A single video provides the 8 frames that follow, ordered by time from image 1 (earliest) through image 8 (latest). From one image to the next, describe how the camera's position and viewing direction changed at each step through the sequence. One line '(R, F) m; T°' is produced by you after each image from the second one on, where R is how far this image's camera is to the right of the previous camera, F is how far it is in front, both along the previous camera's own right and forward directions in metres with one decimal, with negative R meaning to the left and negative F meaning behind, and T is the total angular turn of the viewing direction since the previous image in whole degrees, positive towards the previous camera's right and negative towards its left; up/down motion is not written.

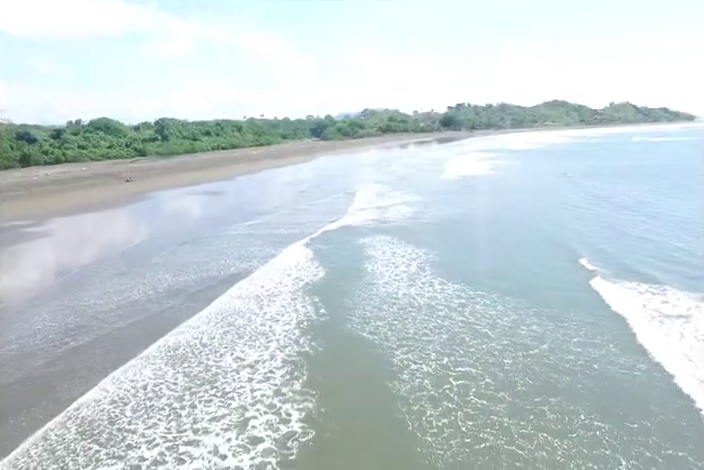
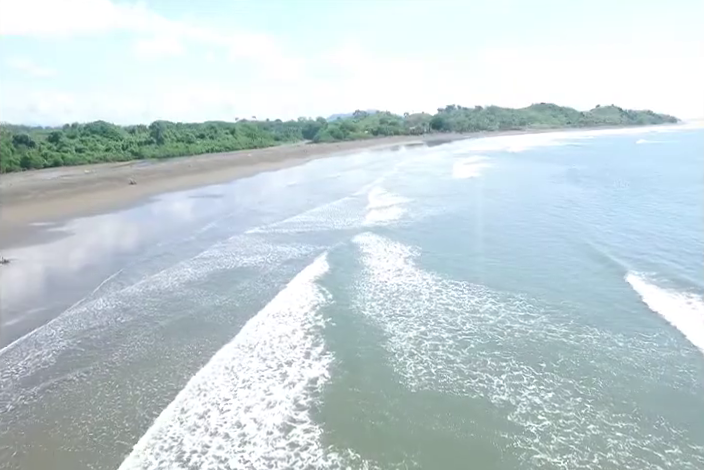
(-0.2, -2.3) m; +1°
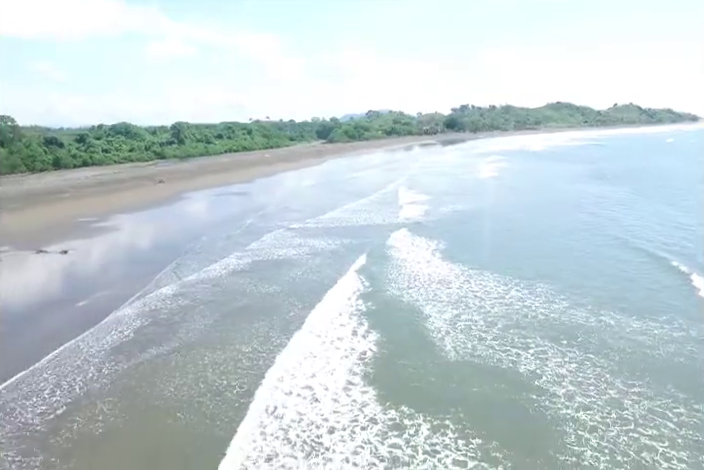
(-0.6, -1.1) m; -2°
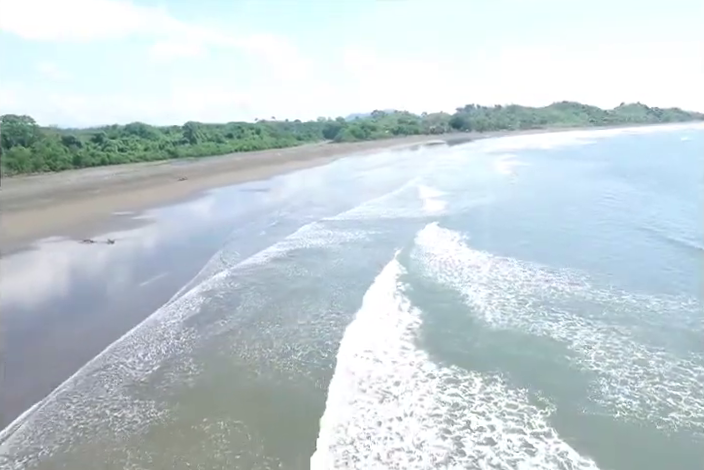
(-0.9, -1.0) m; -1°
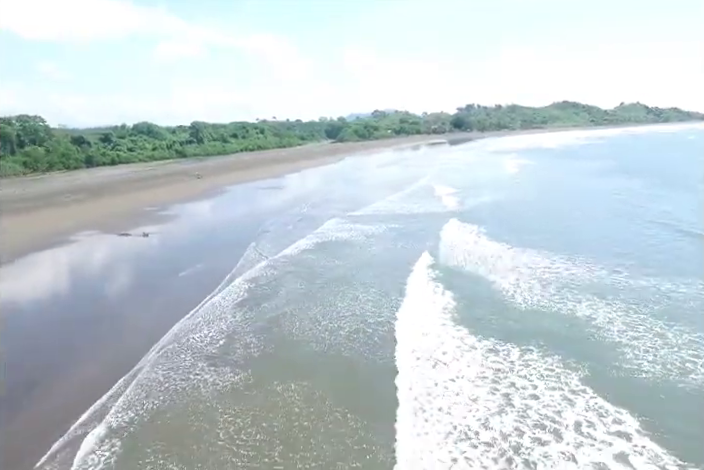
(-0.9, -0.9) m; 0°
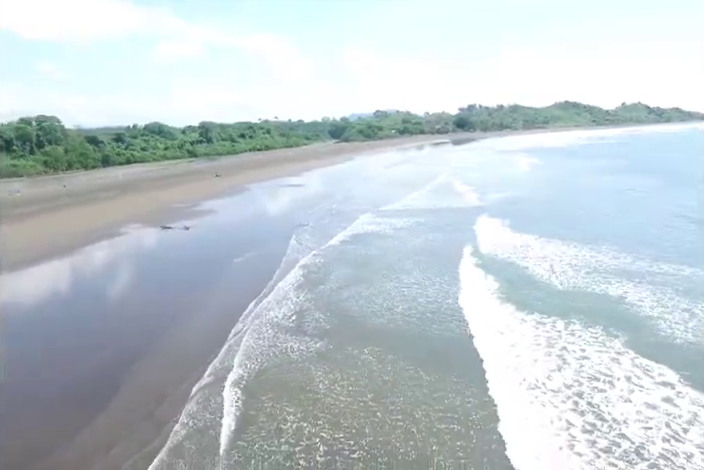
(-1.3, -1.0) m; 0°
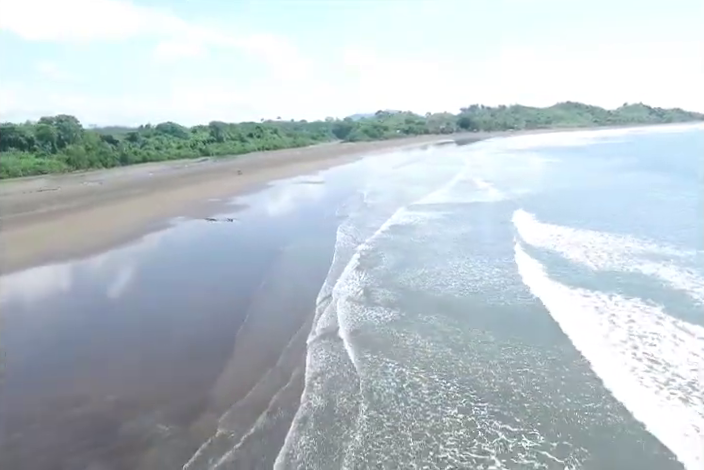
(-1.5, -1.2) m; 0°
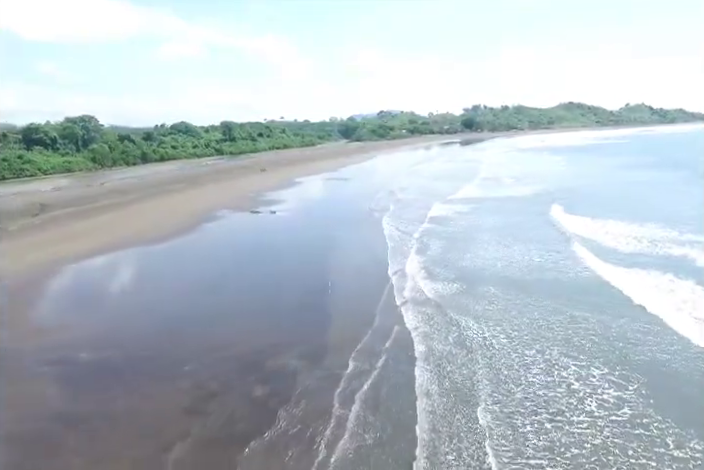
(-1.7, -1.5) m; 0°
